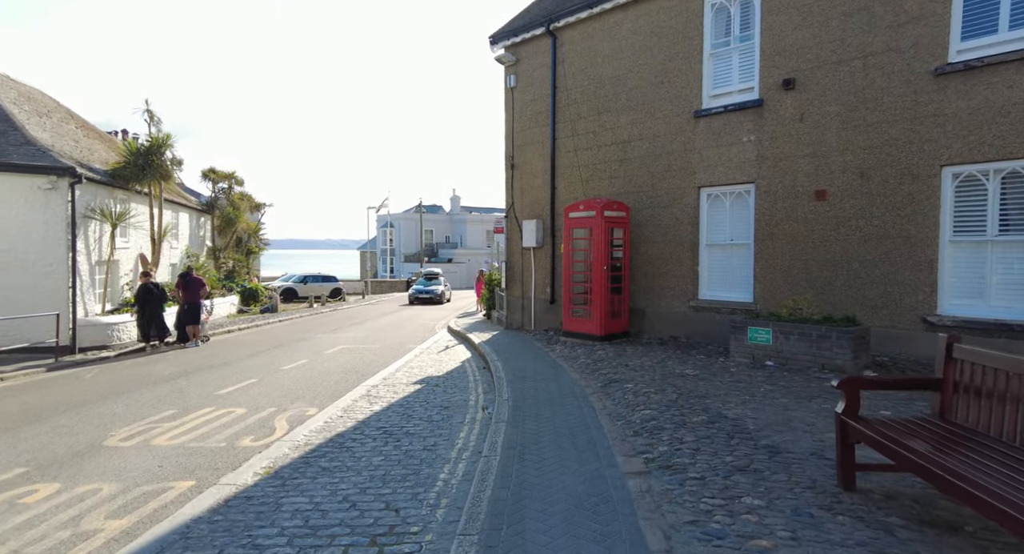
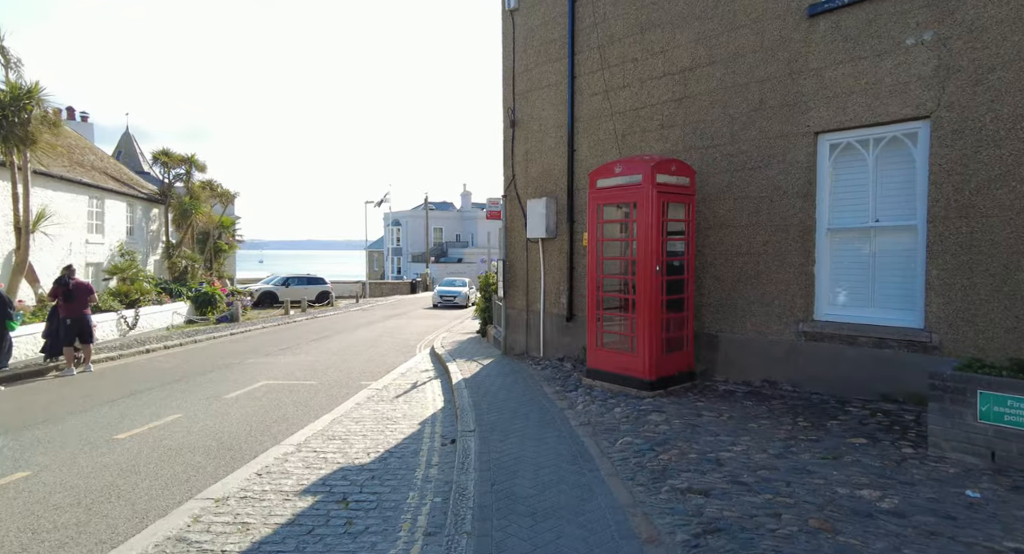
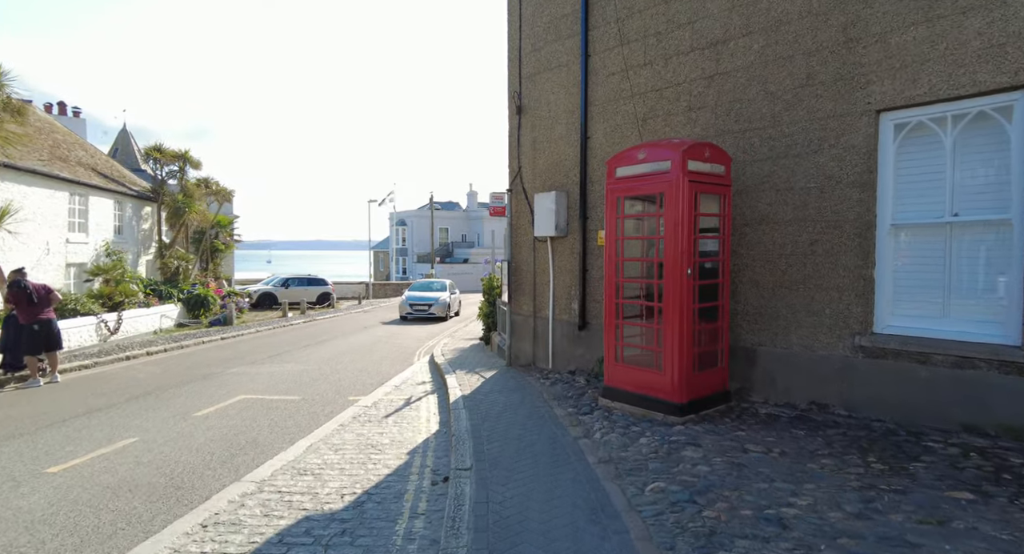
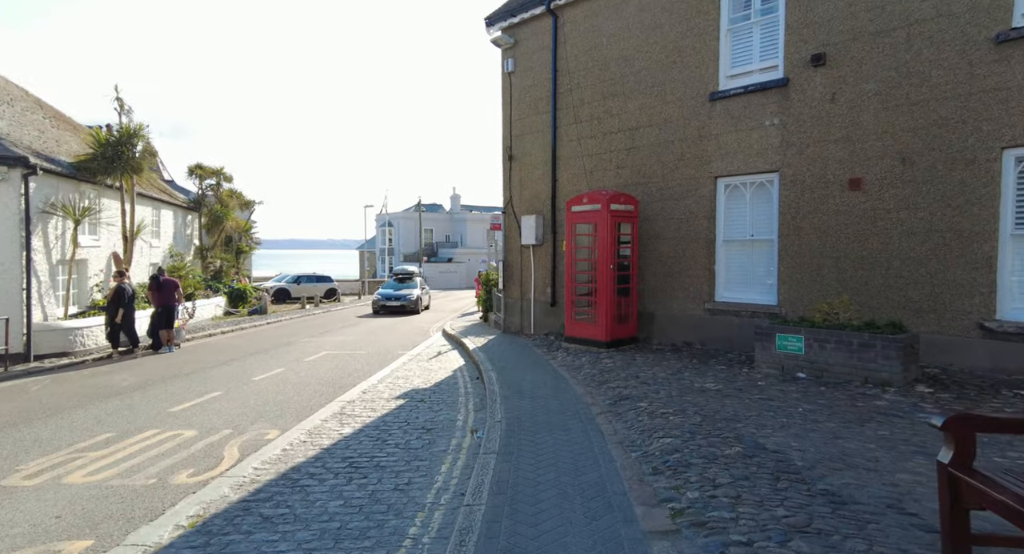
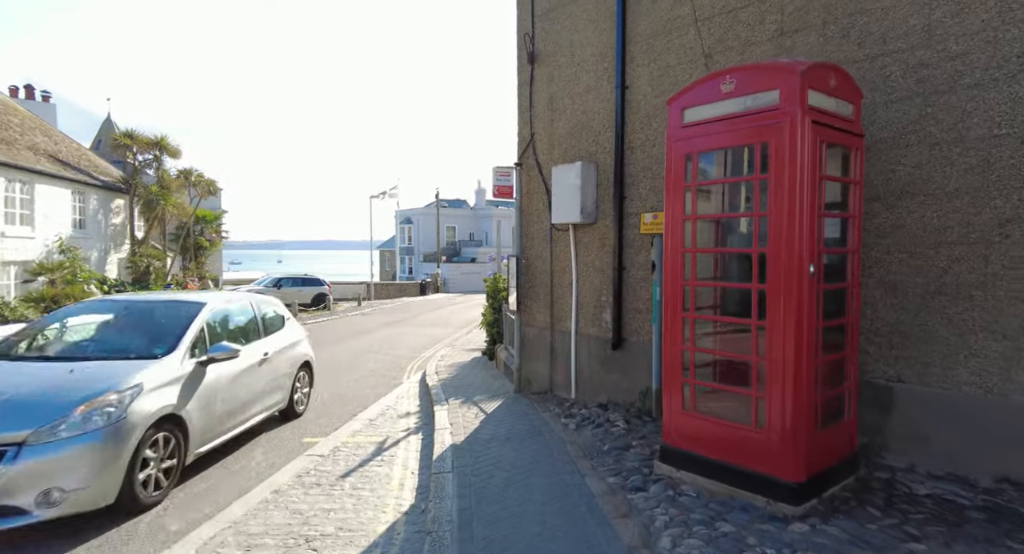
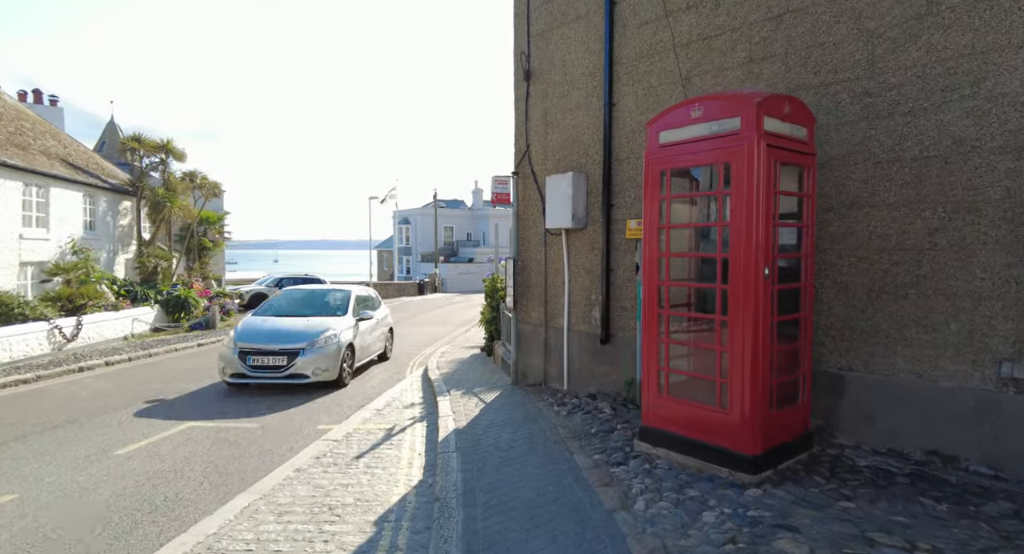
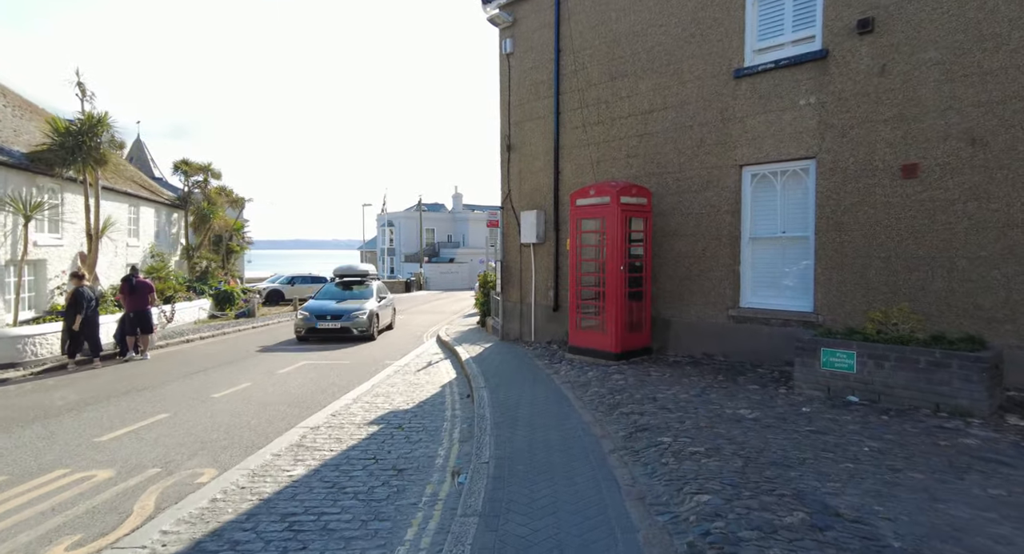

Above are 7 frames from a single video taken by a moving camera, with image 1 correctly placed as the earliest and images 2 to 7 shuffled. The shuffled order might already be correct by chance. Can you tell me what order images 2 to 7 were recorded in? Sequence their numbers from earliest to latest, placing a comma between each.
4, 7, 2, 3, 6, 5
